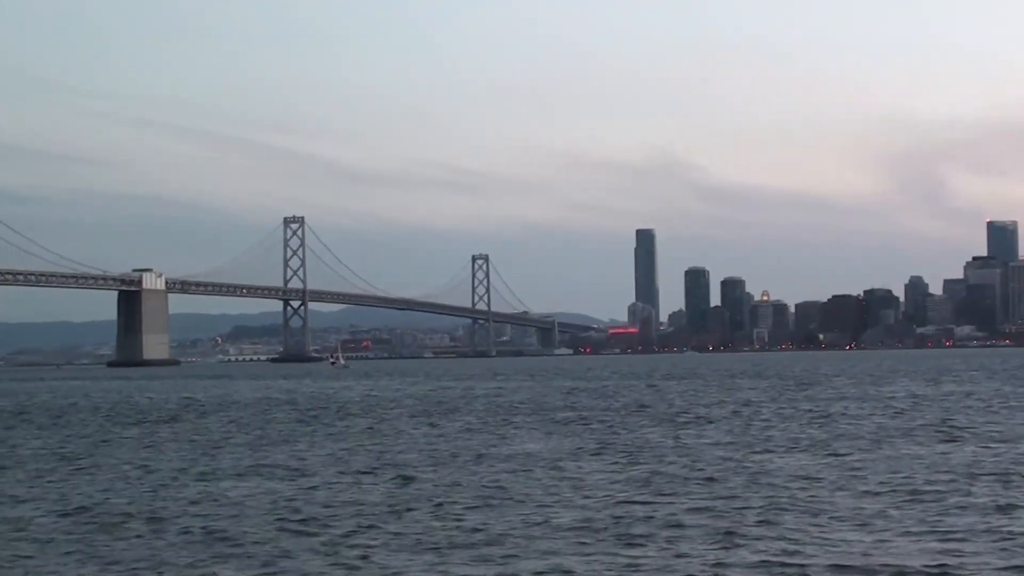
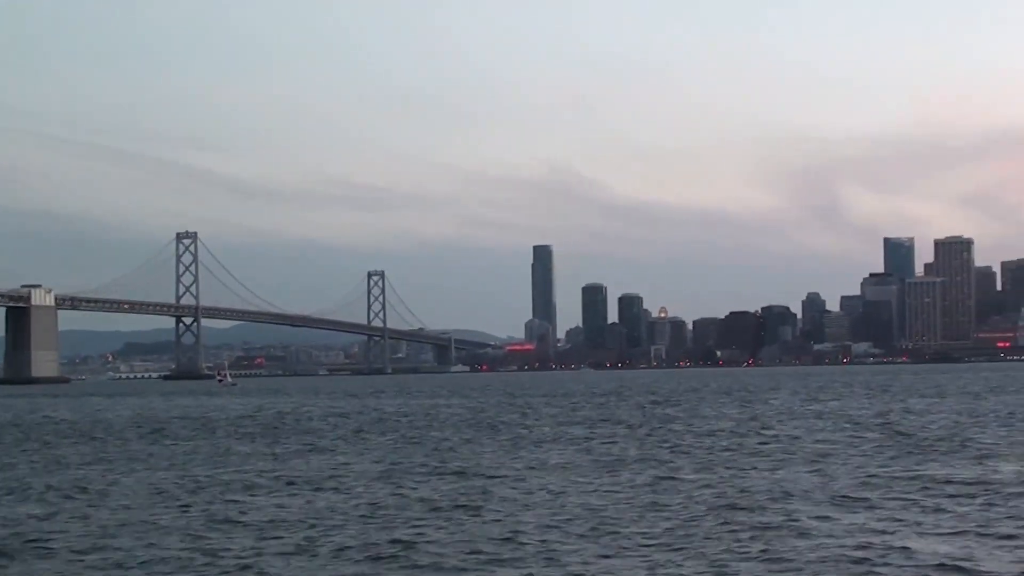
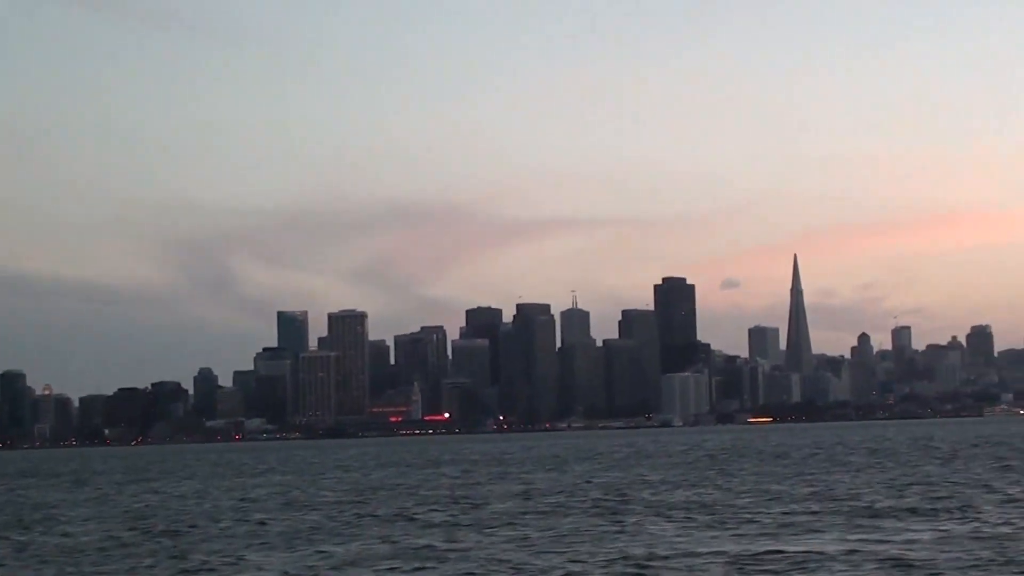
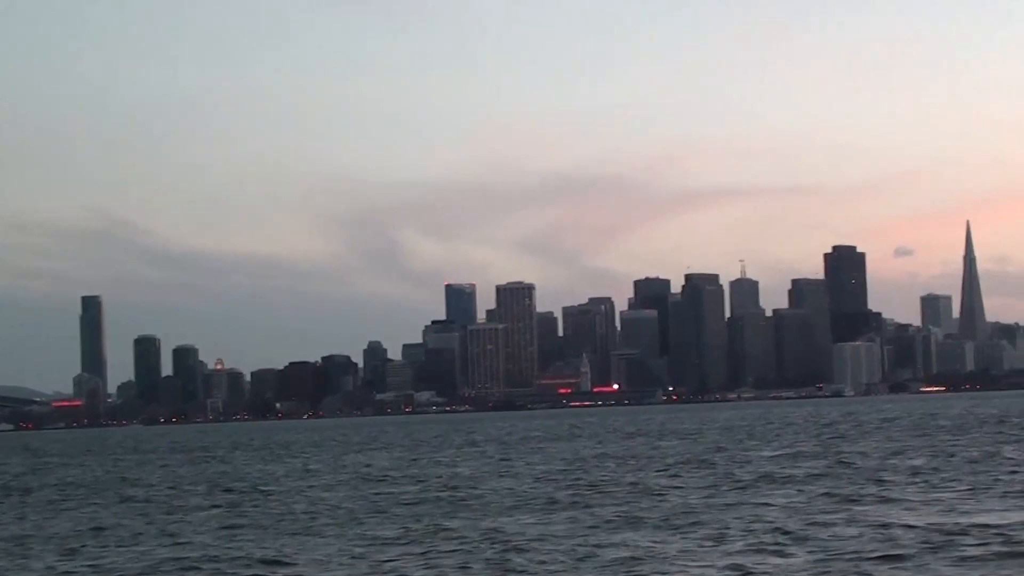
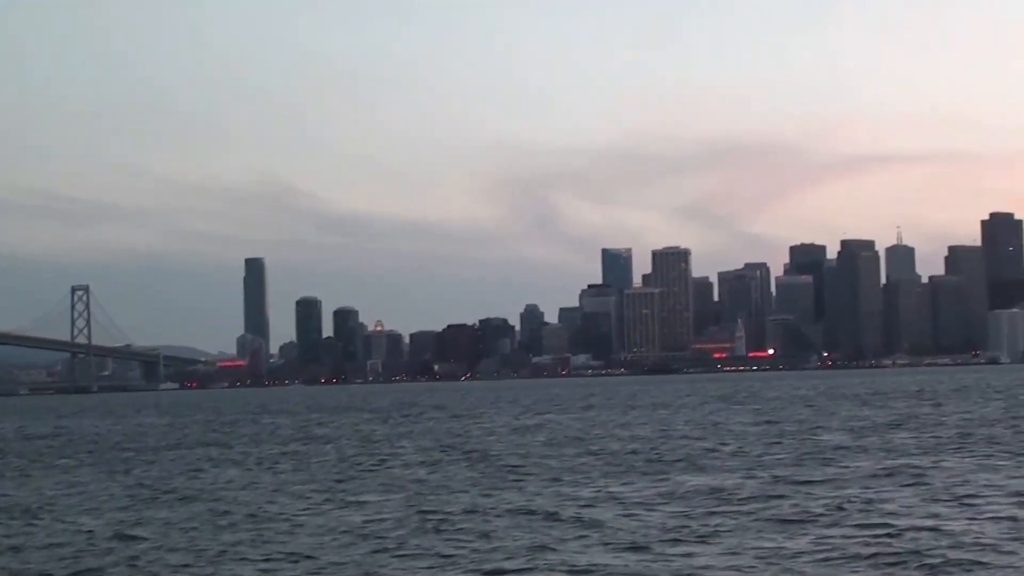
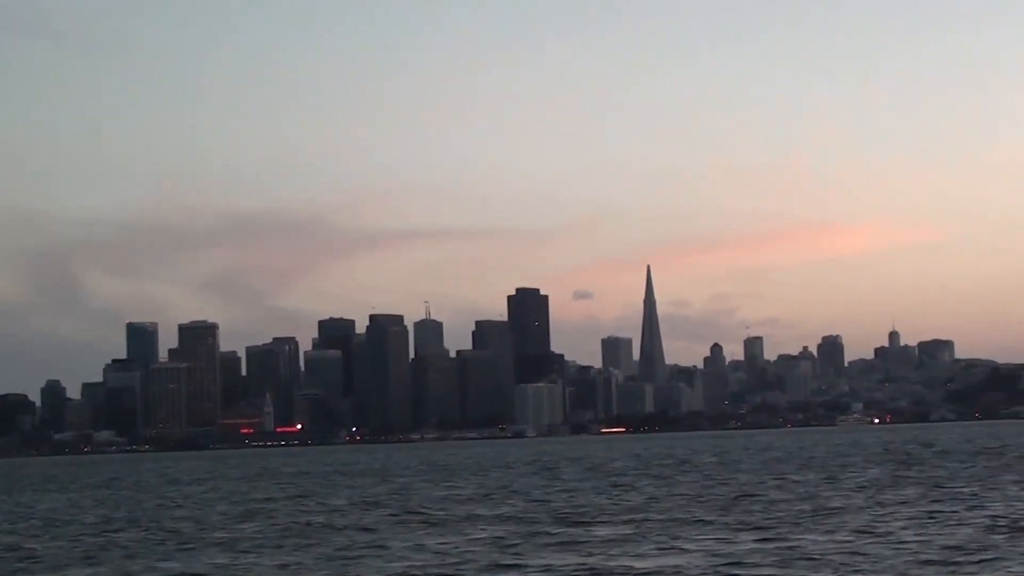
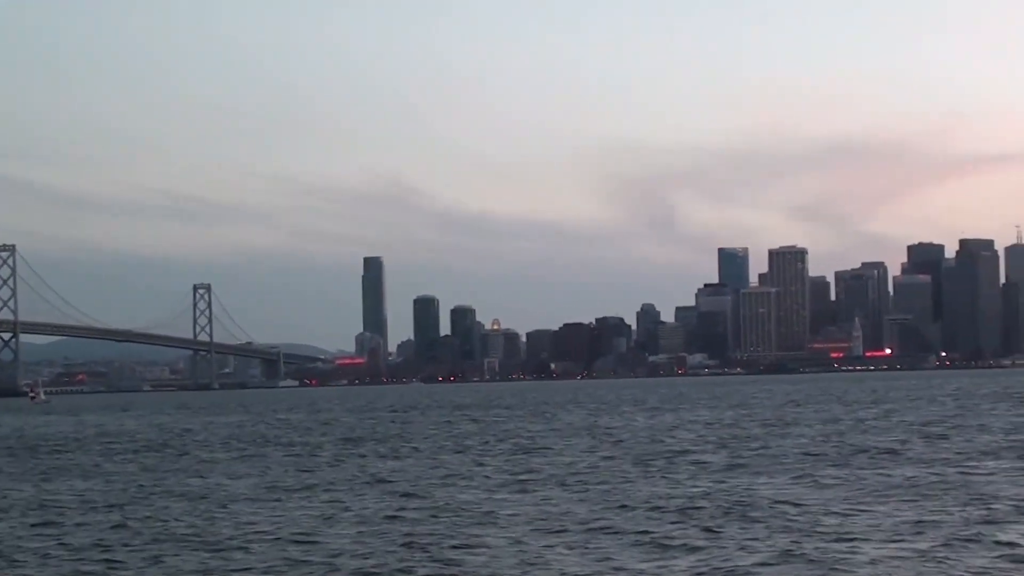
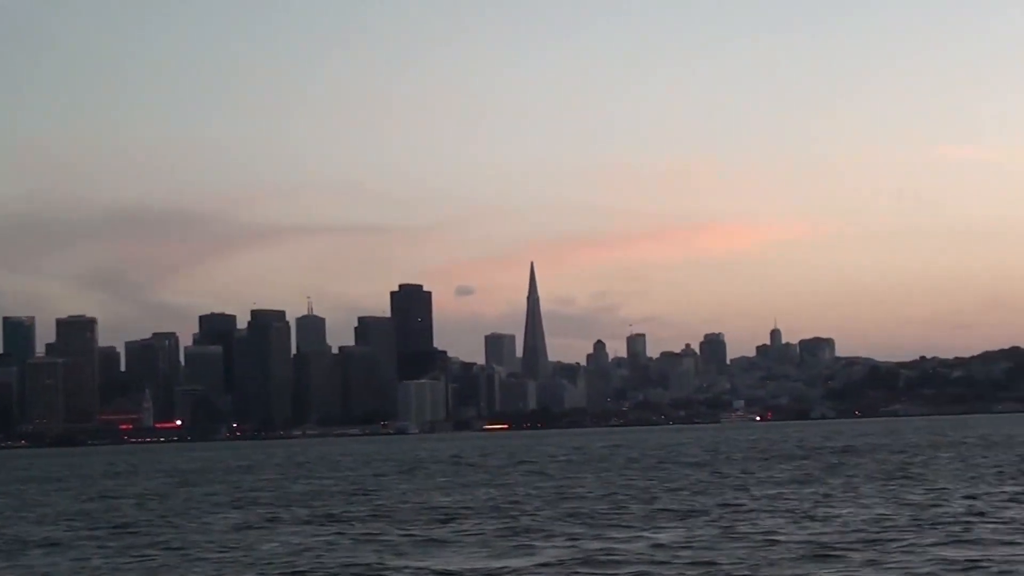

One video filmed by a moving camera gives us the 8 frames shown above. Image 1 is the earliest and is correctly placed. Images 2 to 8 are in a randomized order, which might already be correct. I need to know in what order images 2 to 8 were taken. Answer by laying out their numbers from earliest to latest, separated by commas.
2, 7, 5, 4, 3, 6, 8
